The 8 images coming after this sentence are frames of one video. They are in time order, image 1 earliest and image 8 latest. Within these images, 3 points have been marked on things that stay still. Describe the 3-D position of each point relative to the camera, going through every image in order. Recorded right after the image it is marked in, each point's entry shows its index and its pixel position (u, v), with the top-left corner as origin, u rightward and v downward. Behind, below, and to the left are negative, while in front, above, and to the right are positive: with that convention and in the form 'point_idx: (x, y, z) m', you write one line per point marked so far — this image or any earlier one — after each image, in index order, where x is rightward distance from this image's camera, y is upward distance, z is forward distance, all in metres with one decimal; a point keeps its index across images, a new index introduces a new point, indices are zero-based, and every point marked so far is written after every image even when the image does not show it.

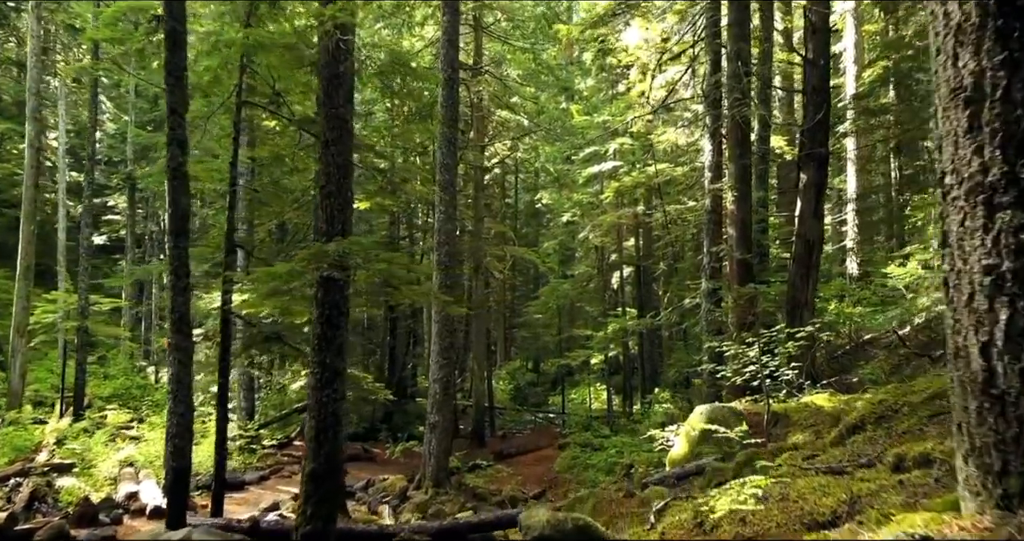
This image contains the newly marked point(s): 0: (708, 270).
0: (+3.4, 0.0, +12.5) m
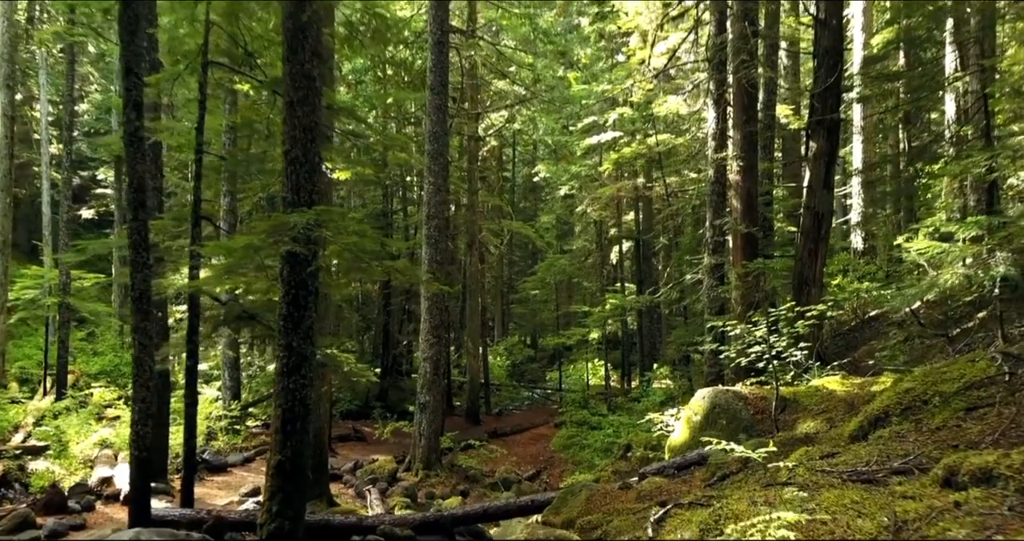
0: (+3.3, +0.5, +11.9) m
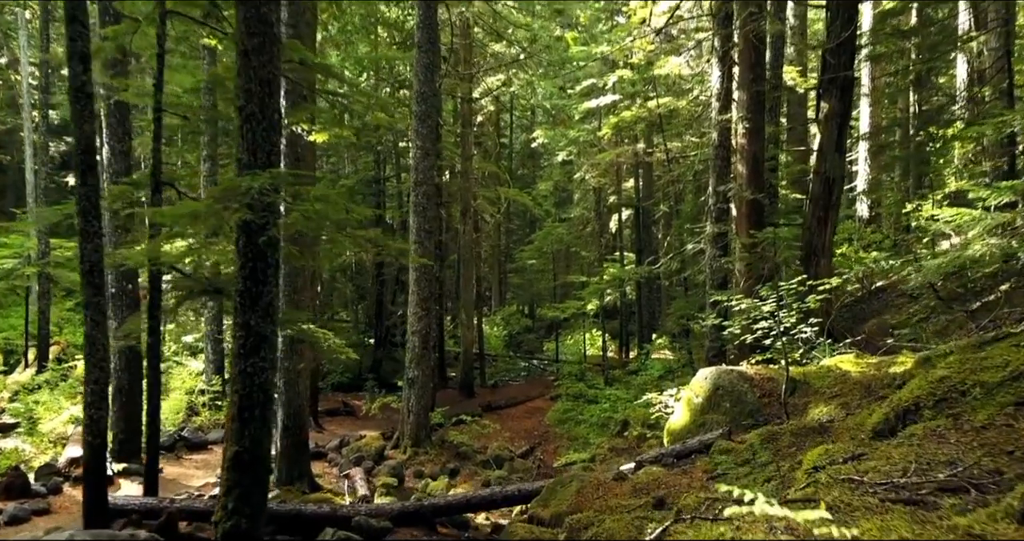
0: (+3.1, +0.9, +11.3) m
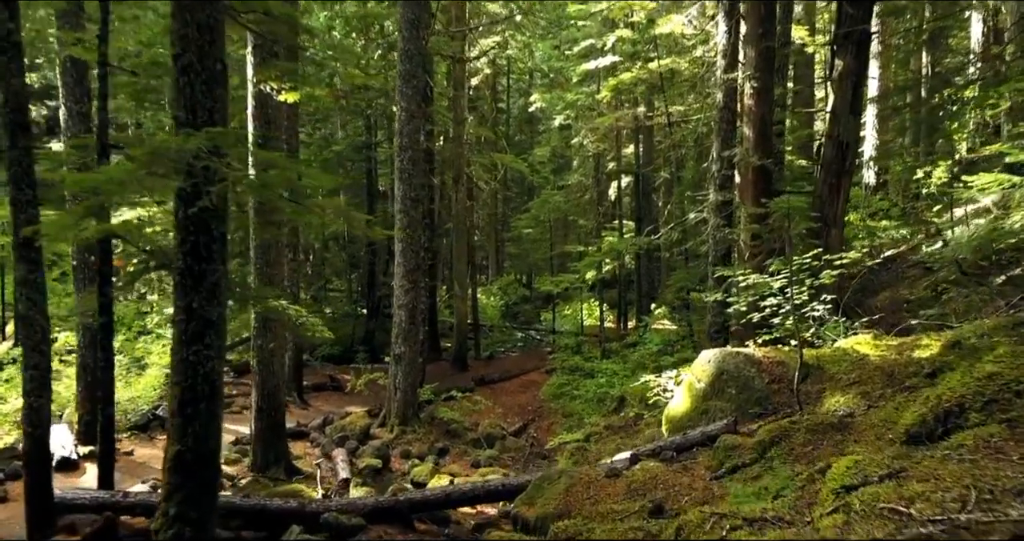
0: (+3.0, +1.4, +10.6) m
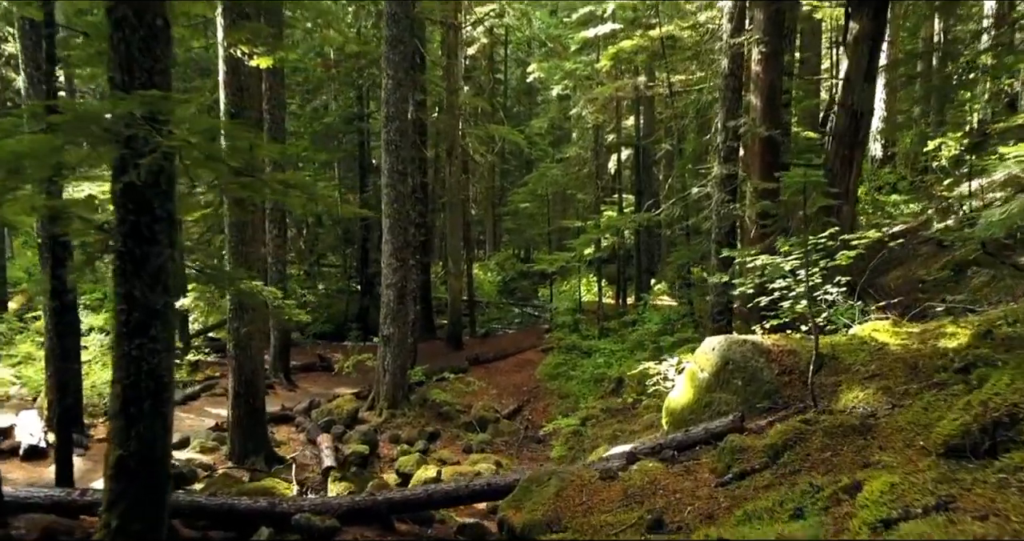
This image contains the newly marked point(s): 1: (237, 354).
0: (+2.9, +1.7, +10.0) m
1: (-3.2, -1.0, +8.5) m
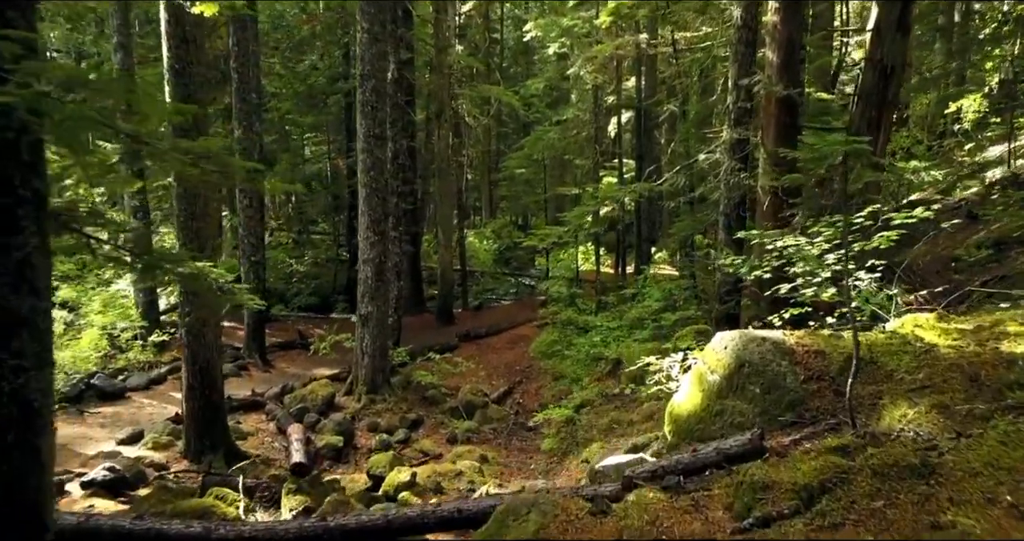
0: (+2.7, +2.0, +9.0) m
1: (-3.4, -0.7, +7.6) m
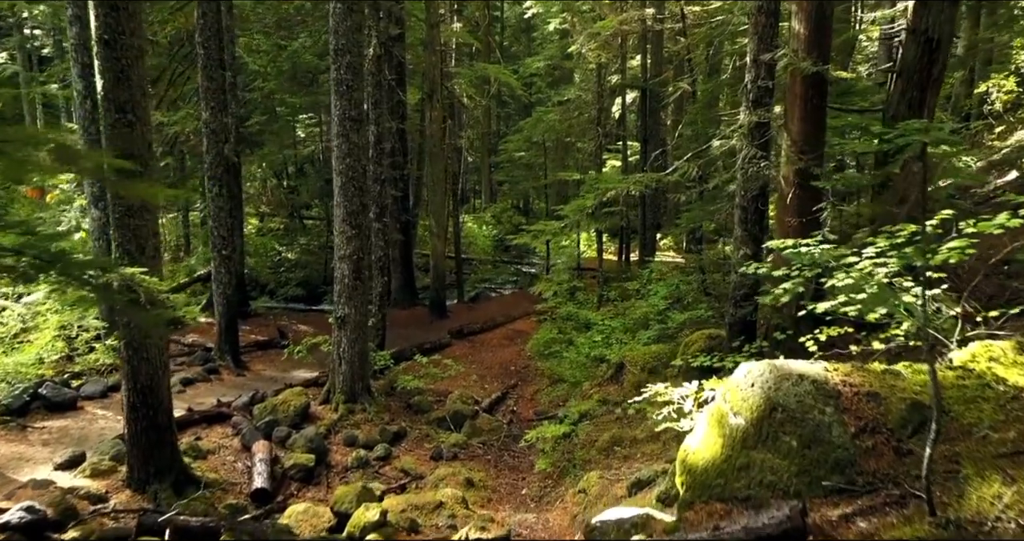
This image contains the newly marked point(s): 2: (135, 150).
0: (+2.6, +2.0, +7.9) m
1: (-3.5, -0.8, +6.6) m
2: (-3.3, +1.1, +6.4) m
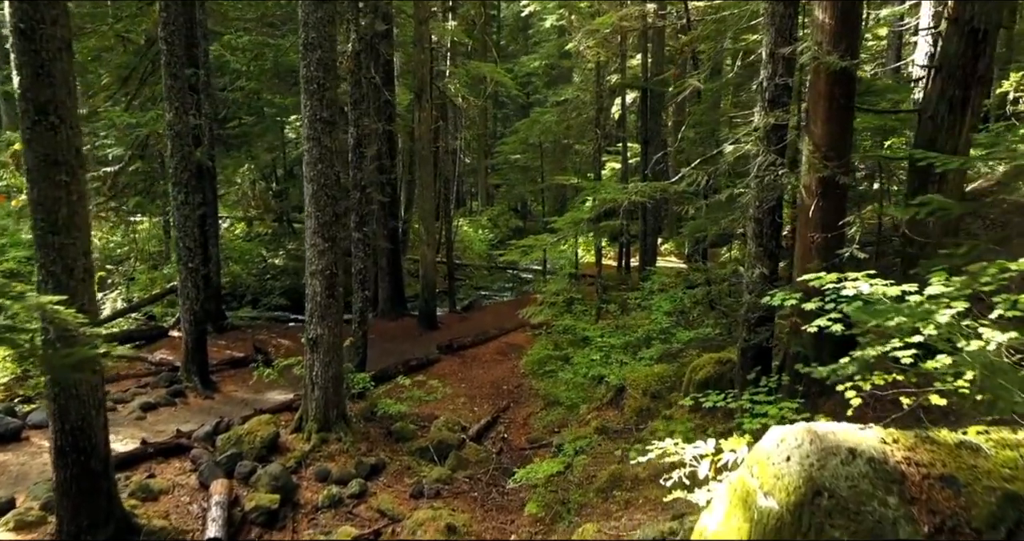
0: (+2.5, +1.8, +7.0) m
1: (-3.6, -1.0, +5.7) m
2: (-3.5, +0.9, +5.5) m
